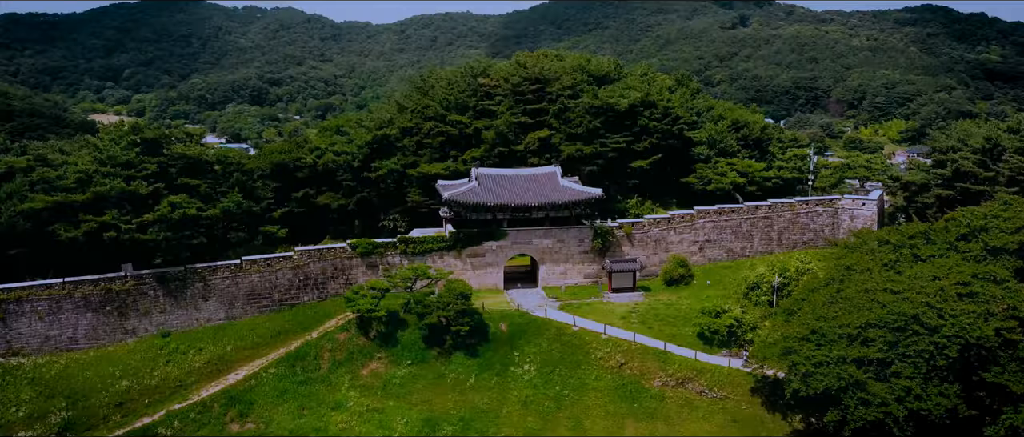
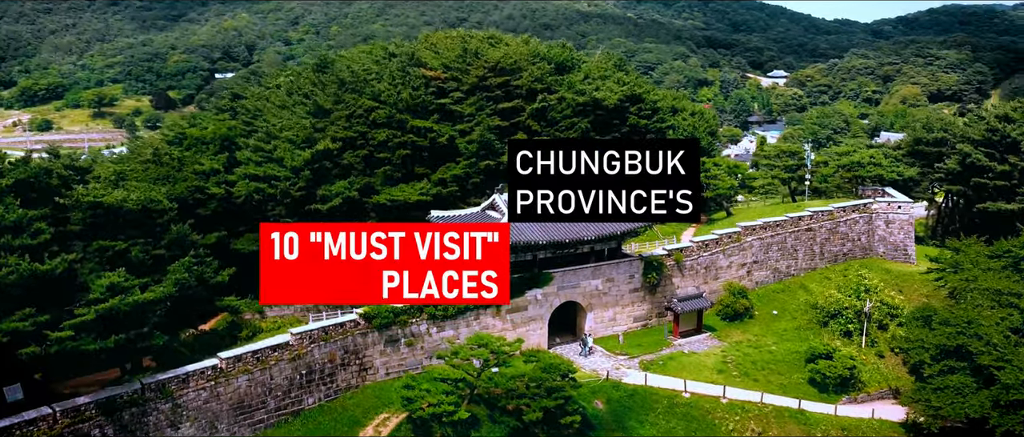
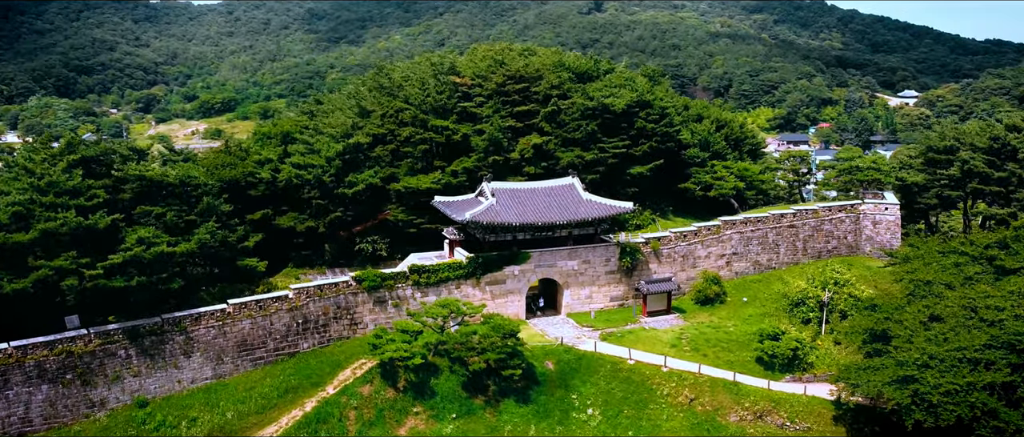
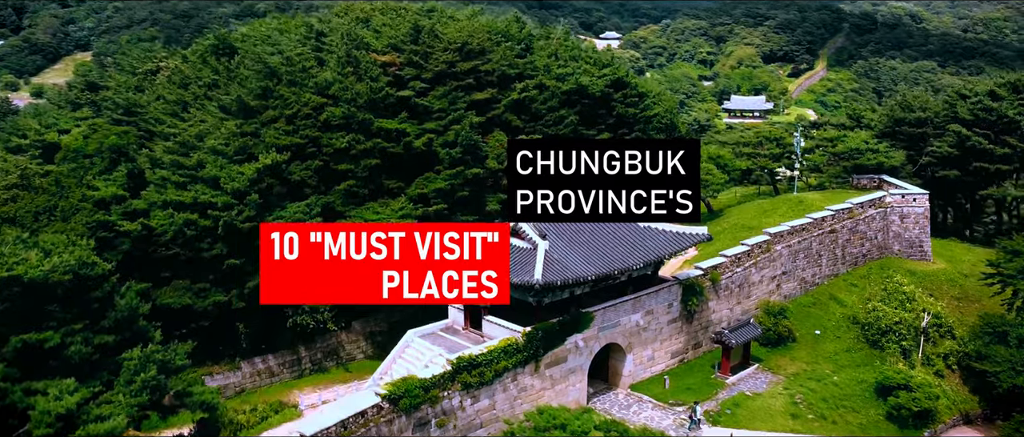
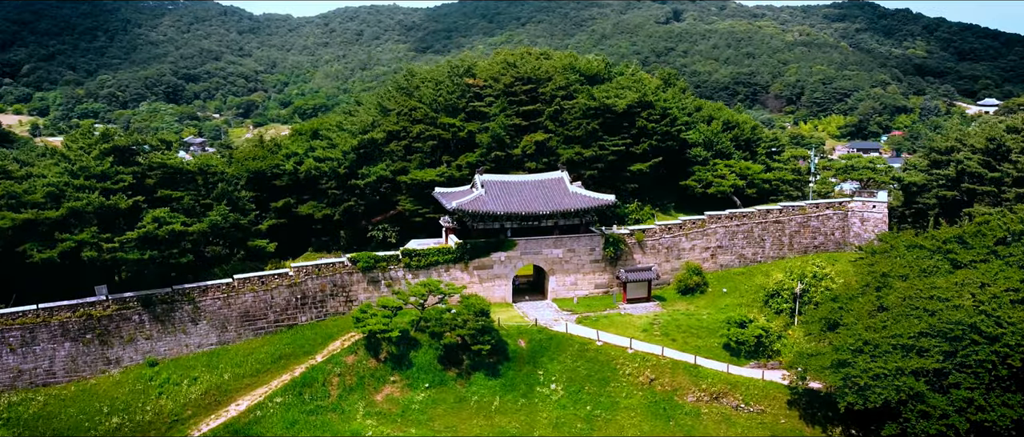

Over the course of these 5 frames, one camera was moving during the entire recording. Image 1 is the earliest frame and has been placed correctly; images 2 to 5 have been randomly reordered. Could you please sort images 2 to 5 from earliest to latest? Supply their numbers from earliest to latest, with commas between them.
5, 3, 2, 4
